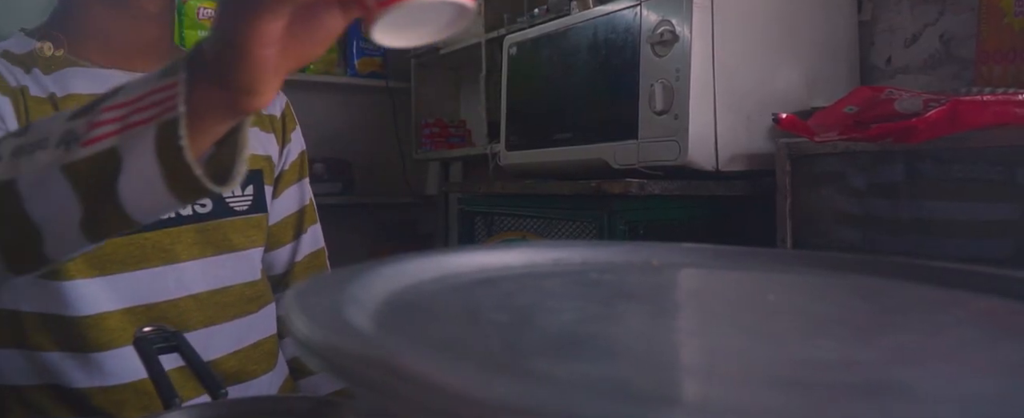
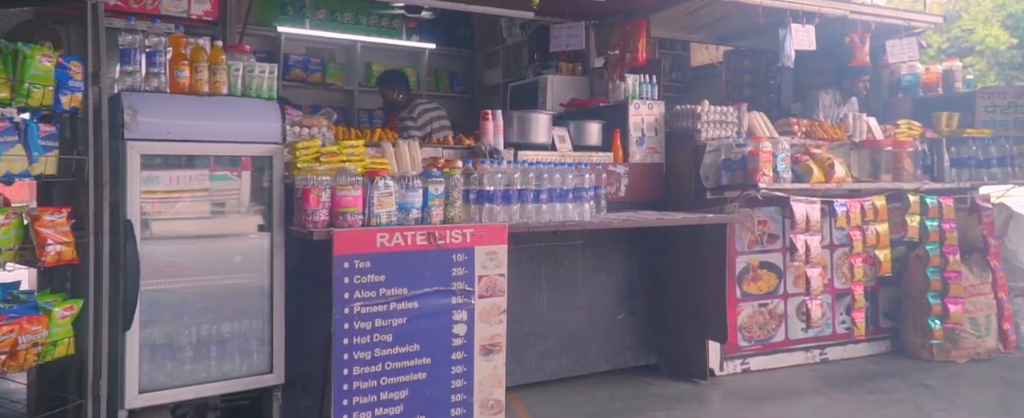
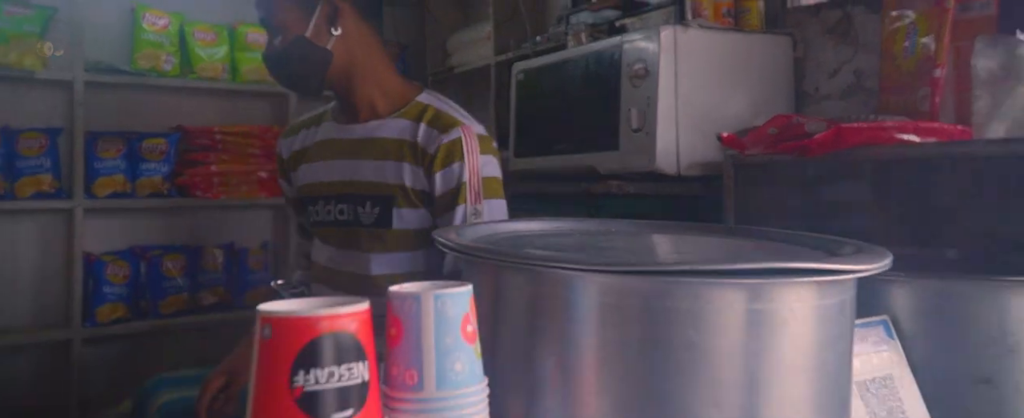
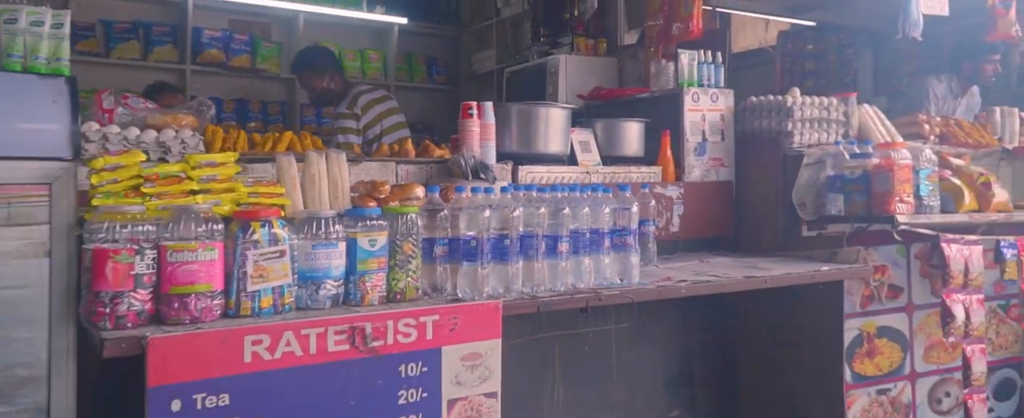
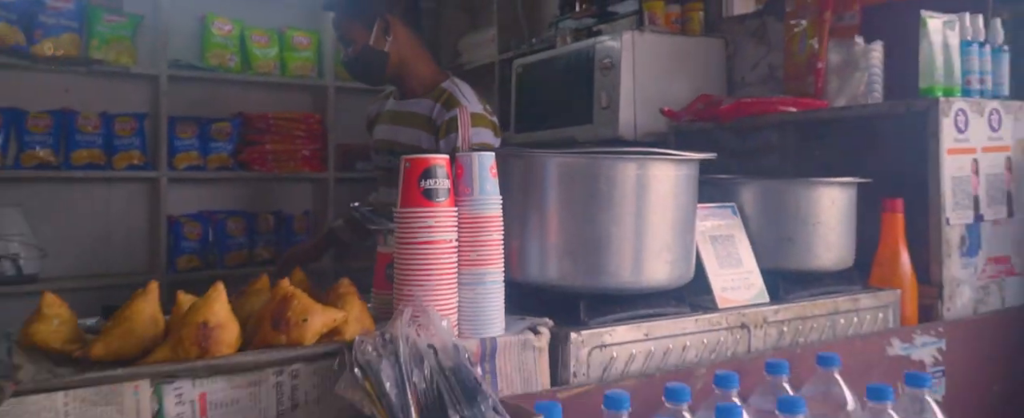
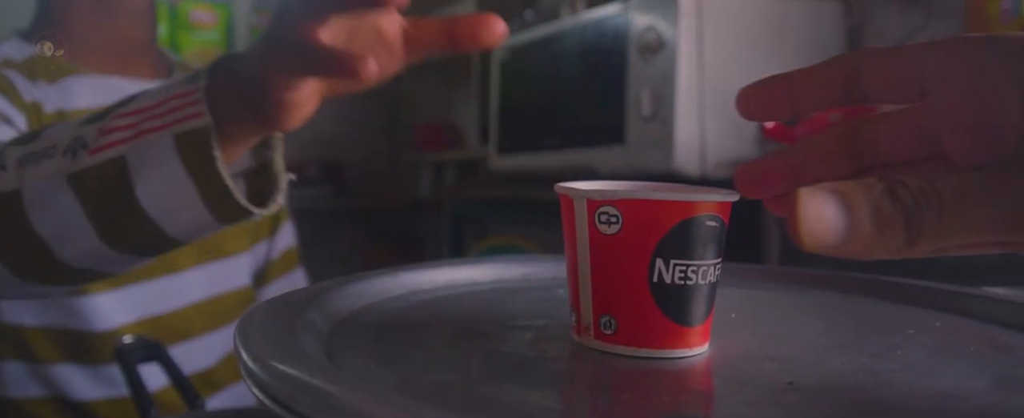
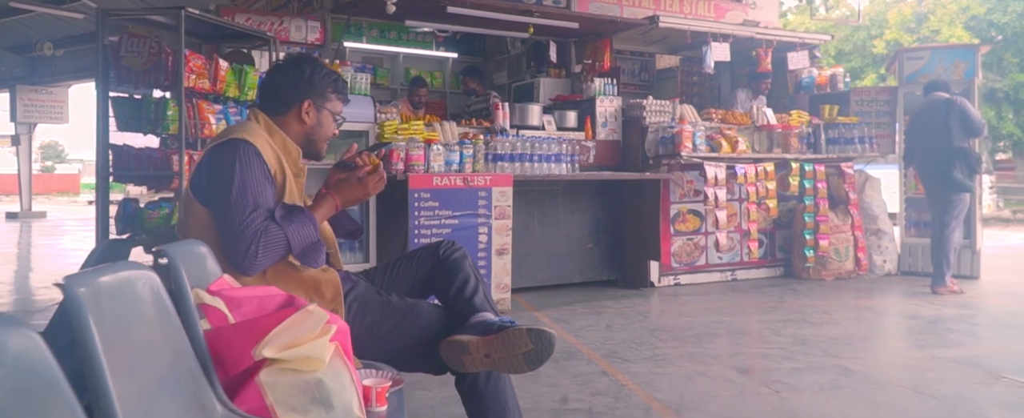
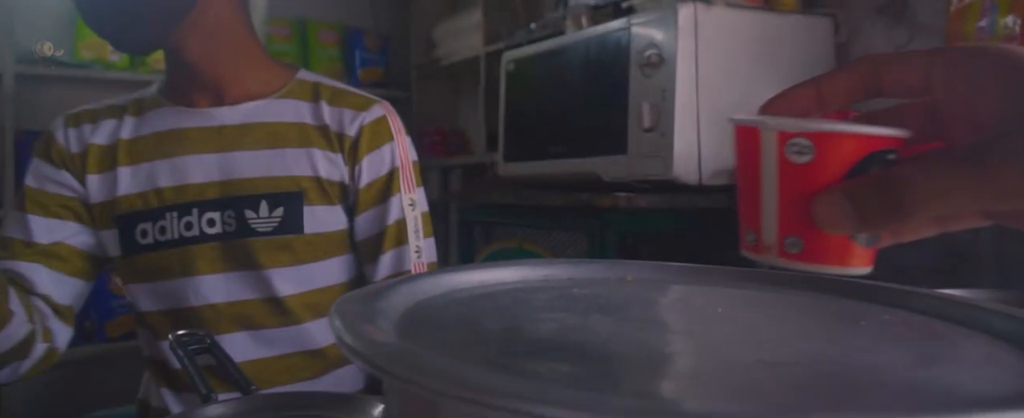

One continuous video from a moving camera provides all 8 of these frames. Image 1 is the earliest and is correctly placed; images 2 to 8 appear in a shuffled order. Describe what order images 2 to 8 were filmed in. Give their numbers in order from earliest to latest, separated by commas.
6, 8, 3, 5, 4, 2, 7
